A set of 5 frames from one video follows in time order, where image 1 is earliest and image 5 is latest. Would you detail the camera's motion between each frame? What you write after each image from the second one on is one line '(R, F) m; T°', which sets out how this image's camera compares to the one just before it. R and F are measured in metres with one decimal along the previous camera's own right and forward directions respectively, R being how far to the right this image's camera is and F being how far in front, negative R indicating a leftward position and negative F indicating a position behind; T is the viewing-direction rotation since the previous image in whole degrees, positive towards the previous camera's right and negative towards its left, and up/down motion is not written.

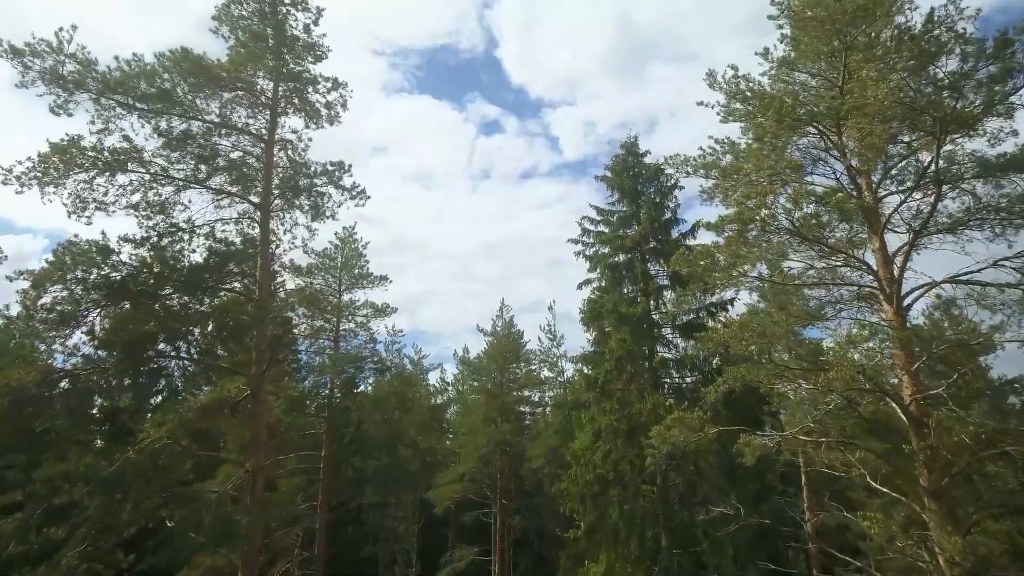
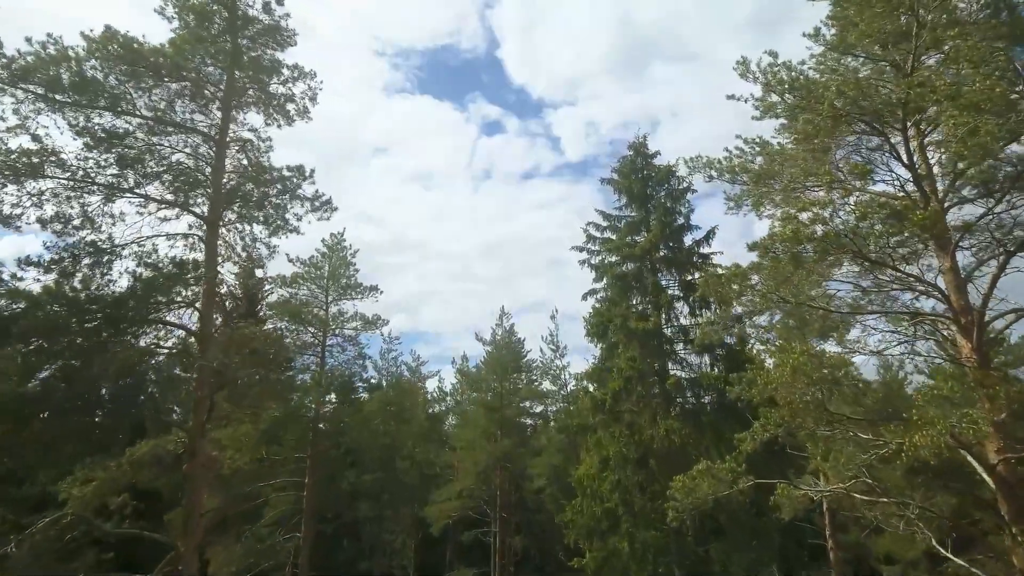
(+0.1, +2.0) m; 0°
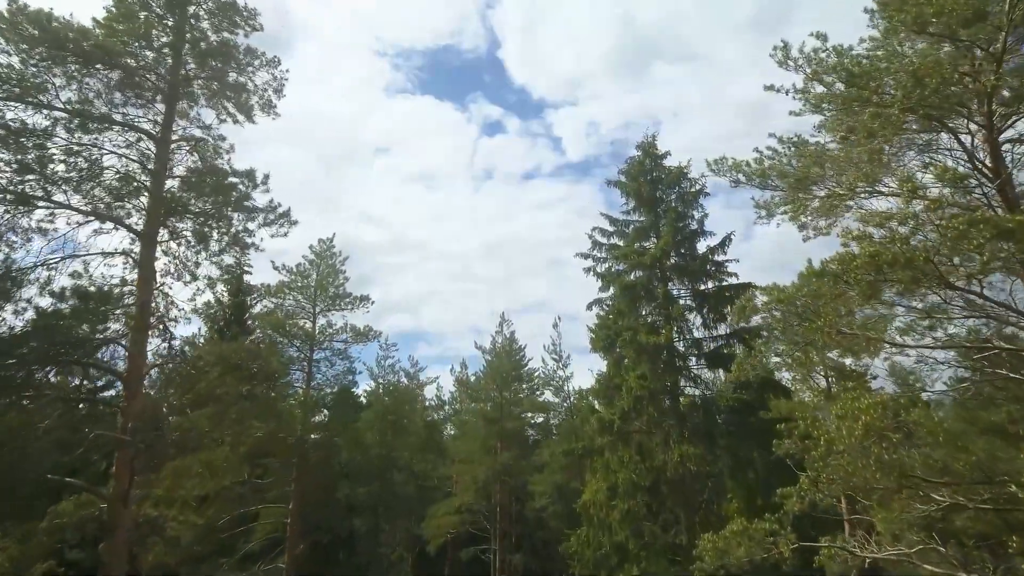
(0.0, +1.7) m; 0°
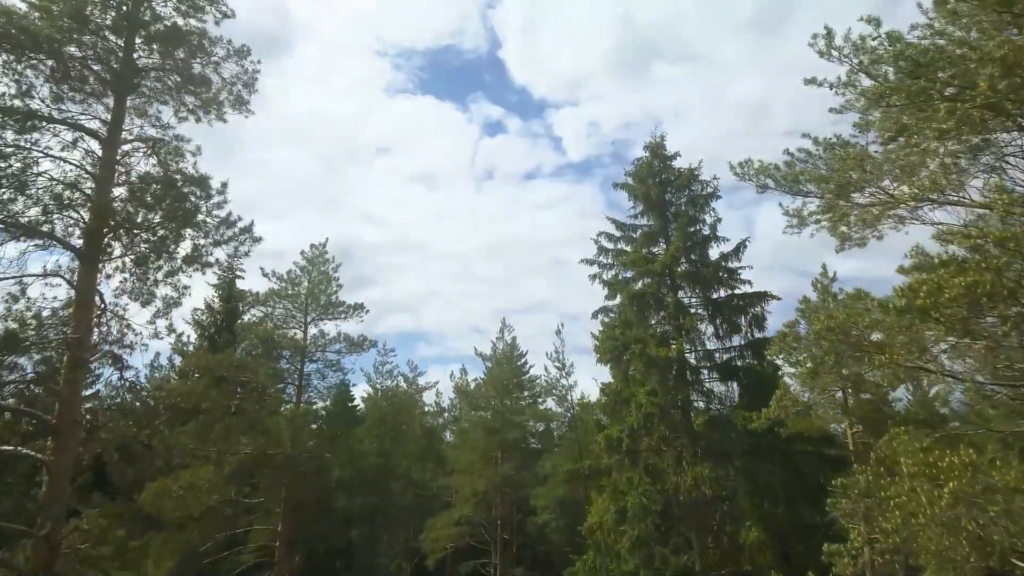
(0.0, +1.2) m; 0°
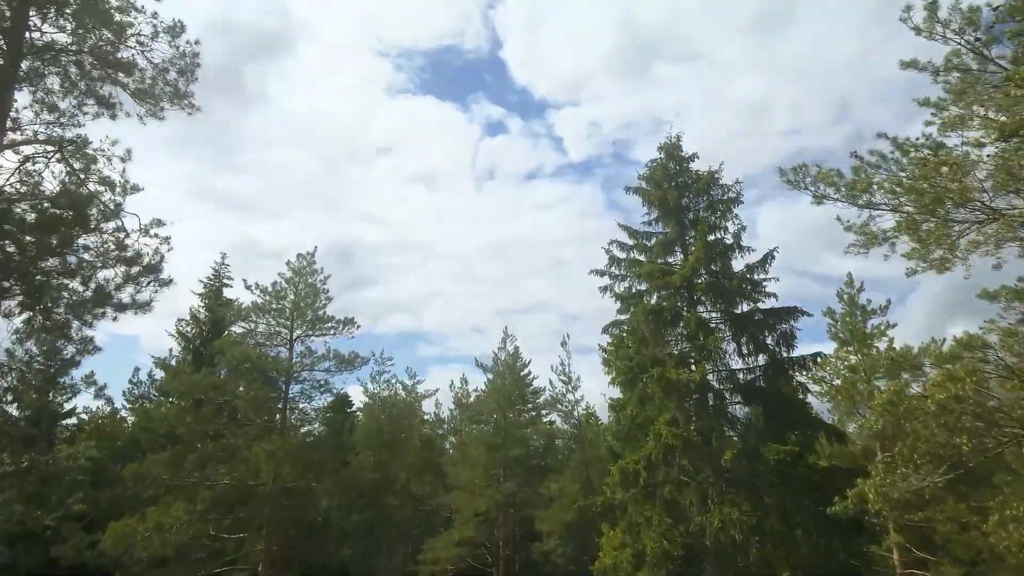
(-0.1, +1.9) m; 0°
